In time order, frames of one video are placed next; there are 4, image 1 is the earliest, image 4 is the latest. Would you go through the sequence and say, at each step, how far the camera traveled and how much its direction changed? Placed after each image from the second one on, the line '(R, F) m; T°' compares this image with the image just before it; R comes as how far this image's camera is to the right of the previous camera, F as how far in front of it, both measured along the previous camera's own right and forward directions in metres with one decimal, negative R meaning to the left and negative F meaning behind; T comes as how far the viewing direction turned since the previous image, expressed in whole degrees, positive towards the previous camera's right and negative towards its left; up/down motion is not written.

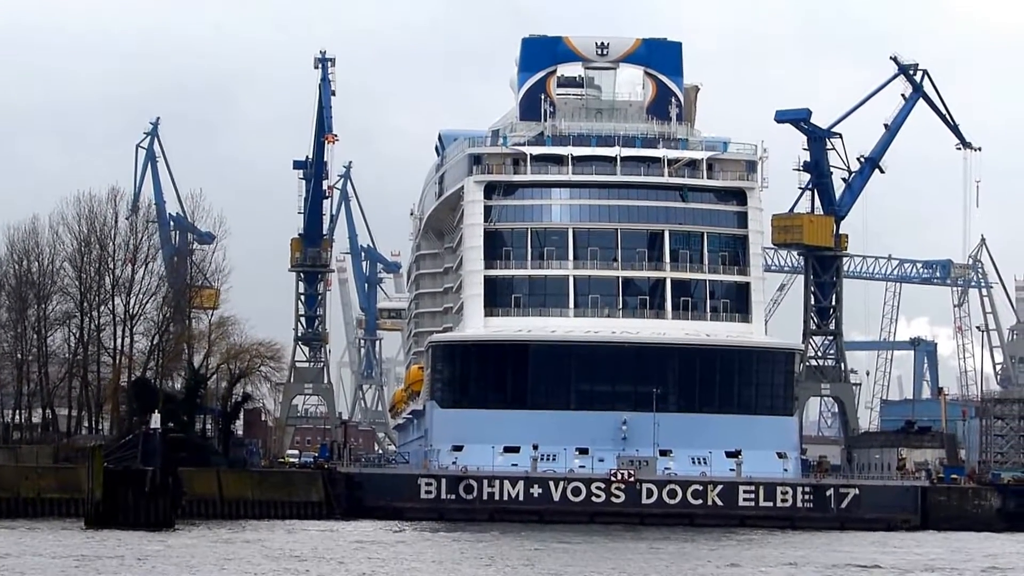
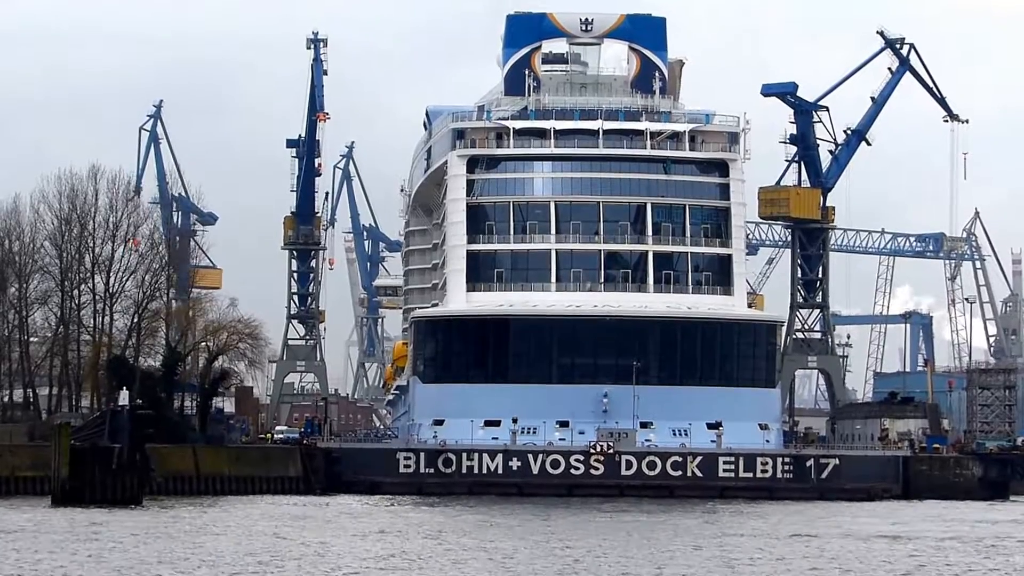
(+1.2, -0.2) m; -1°
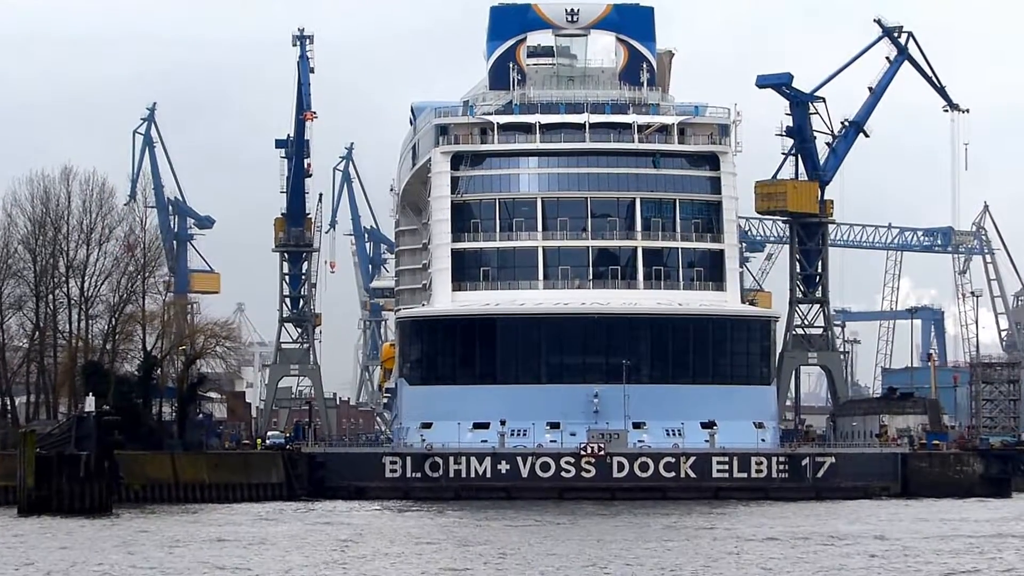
(+0.8, +1.3) m; 0°
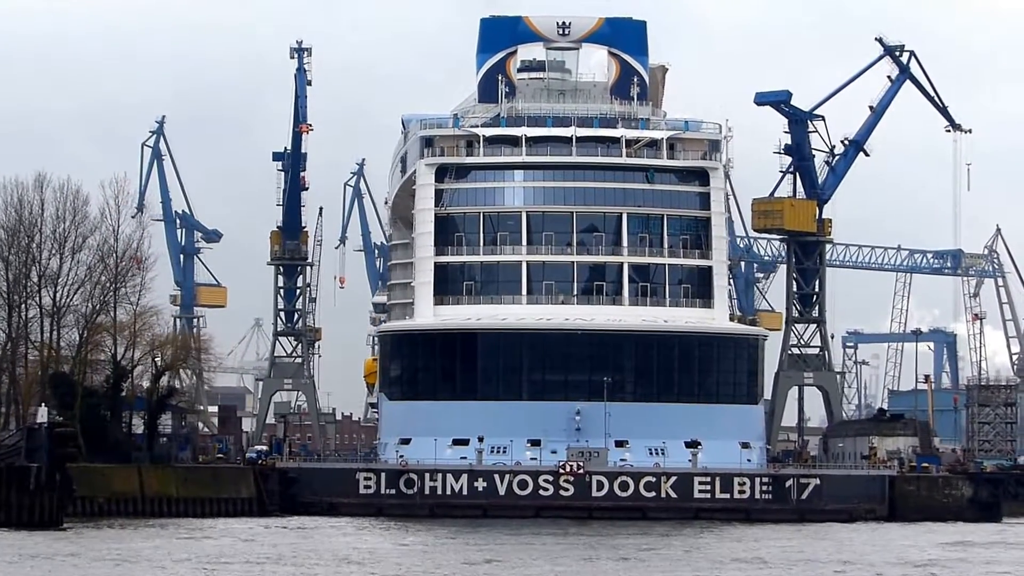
(+1.5, +0.9) m; -1°
